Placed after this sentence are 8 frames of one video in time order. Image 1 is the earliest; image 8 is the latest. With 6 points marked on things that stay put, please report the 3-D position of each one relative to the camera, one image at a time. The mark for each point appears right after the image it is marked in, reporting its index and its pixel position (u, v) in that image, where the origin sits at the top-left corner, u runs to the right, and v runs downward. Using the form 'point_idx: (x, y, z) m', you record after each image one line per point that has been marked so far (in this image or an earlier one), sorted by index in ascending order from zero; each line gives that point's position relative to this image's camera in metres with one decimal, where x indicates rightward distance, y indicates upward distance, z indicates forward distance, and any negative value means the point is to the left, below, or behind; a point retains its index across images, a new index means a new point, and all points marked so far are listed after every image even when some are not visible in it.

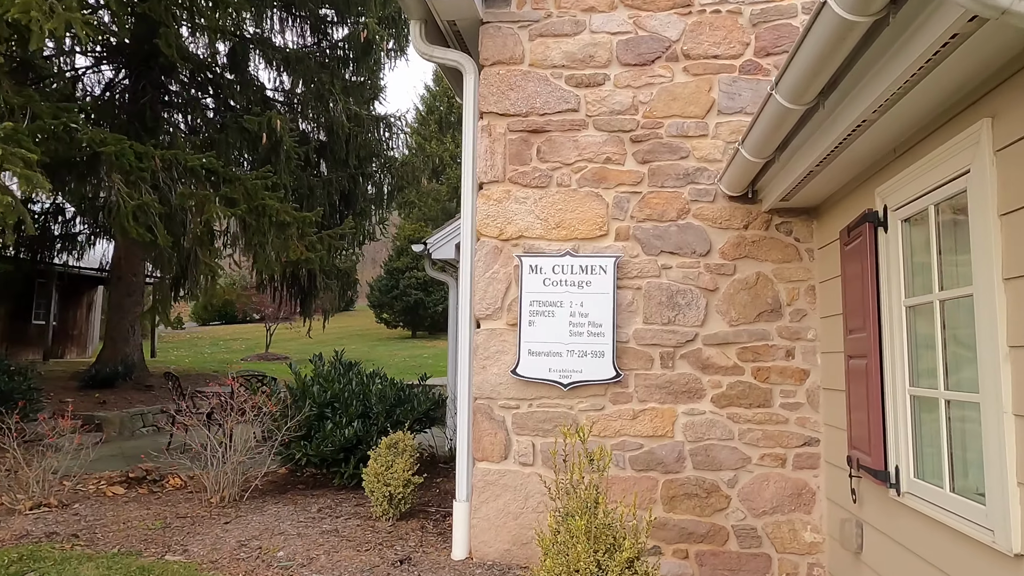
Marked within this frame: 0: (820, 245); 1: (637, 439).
0: (+1.7, +0.2, +3.3) m
1: (+0.7, -0.8, +3.4) m
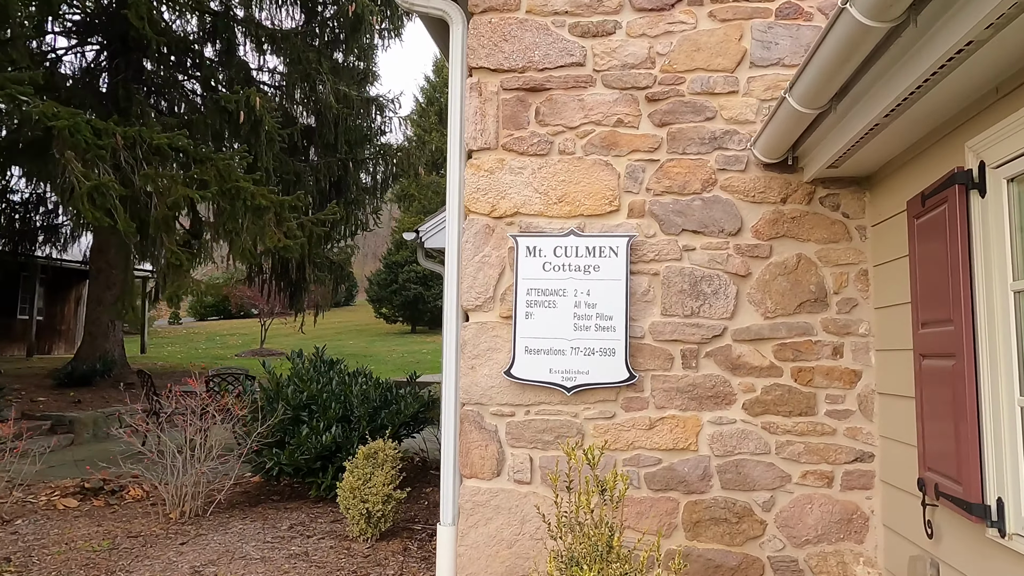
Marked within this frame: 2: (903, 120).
0: (+1.6, +0.3, +2.8) m
1: (+0.6, -0.8, +2.8) m
2: (+1.4, +0.6, +2.2) m
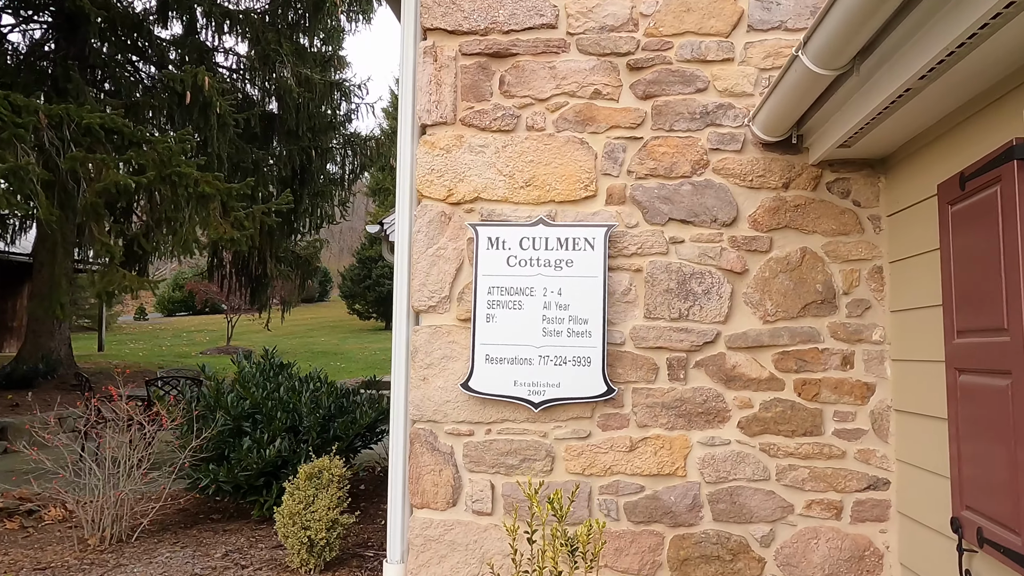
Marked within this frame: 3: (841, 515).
0: (+1.5, +0.3, +2.4) m
1: (+0.5, -0.7, +2.4) m
2: (+1.3, +0.6, +1.8) m
3: (+1.2, -0.9, +2.3) m
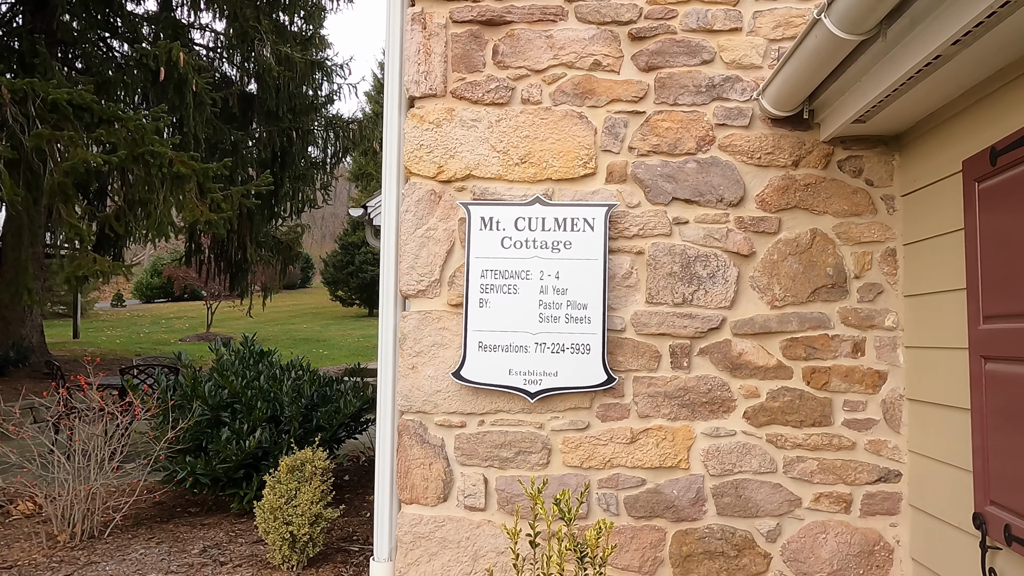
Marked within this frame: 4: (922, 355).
0: (+1.5, +0.4, +2.3) m
1: (+0.5, -0.7, +2.3) m
2: (+1.3, +0.7, +1.7) m
3: (+1.2, -0.8, +2.2) m
4: (+1.4, -0.2, +2.2) m
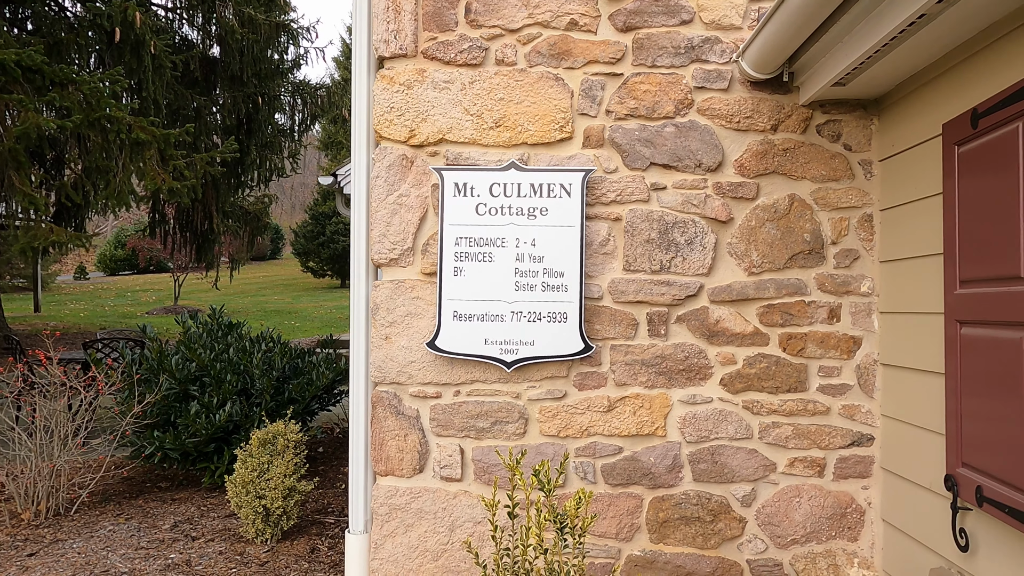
0: (+1.4, +0.5, +2.3) m
1: (+0.4, -0.6, +2.3) m
2: (+1.2, +0.7, +1.7) m
3: (+1.1, -0.7, +2.3) m
4: (+1.4, -0.1, +2.2) m
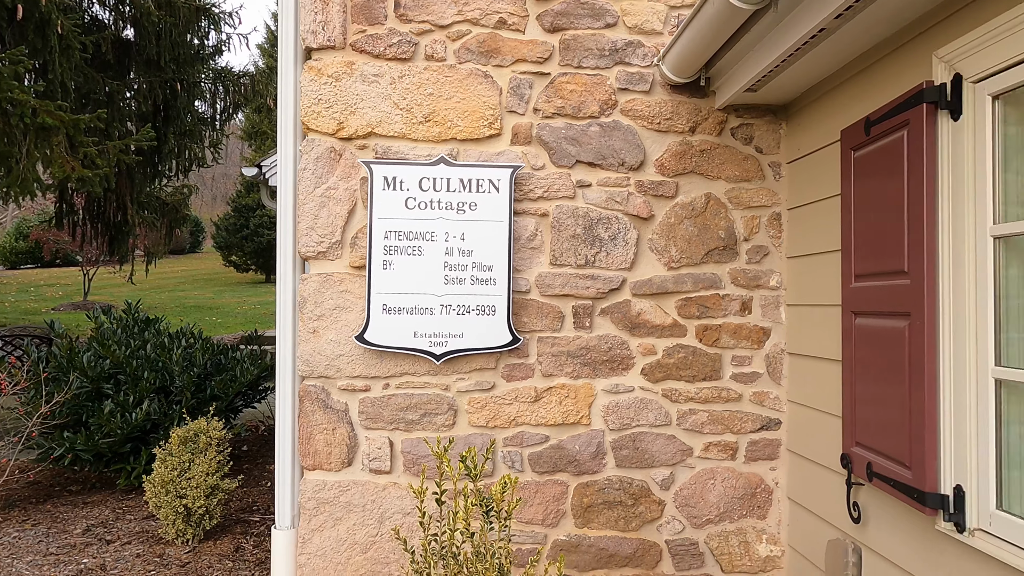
0: (+1.1, +0.5, +2.4) m
1: (+0.1, -0.5, +2.4) m
2: (+1.0, +0.8, +1.8) m
3: (+0.9, -0.6, +2.4) m
4: (+1.1, -0.1, +2.3) m
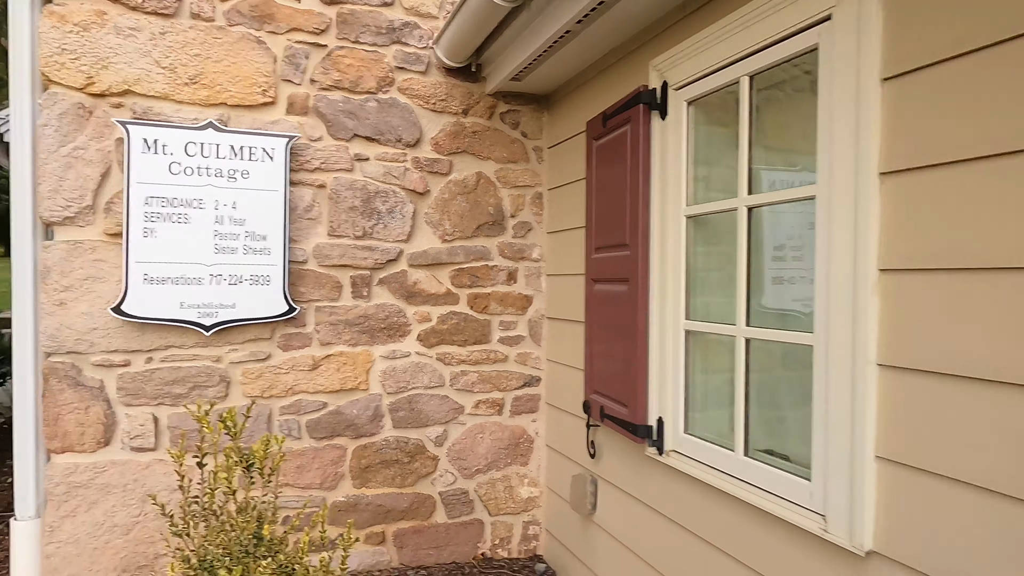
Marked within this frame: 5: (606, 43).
0: (+0.2, +0.6, +2.7) m
1: (-0.8, -0.4, +2.4) m
2: (+0.2, +0.9, +2.1) m
3: (0.0, -0.5, +2.7) m
4: (+0.2, 0.0, +2.6) m
5: (+0.3, +0.9, +2.2) m
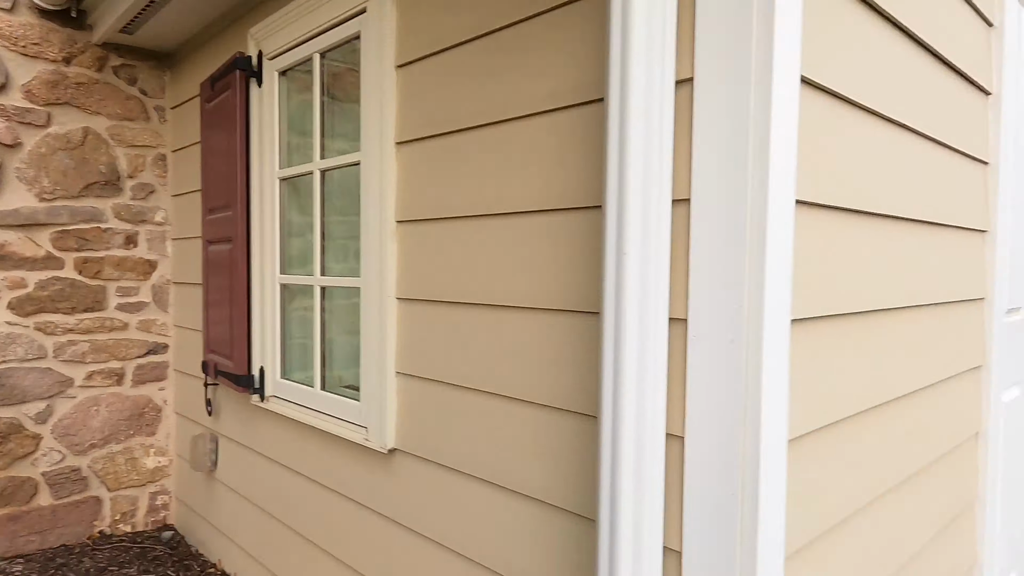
0: (-1.4, +0.8, +2.7) m
1: (-2.2, -0.3, +2.0) m
2: (-1.1, +1.0, +2.1) m
3: (-1.6, -0.4, +2.5) m
4: (-1.4, +0.2, +2.6) m
5: (-1.1, +1.0, +2.2) m
